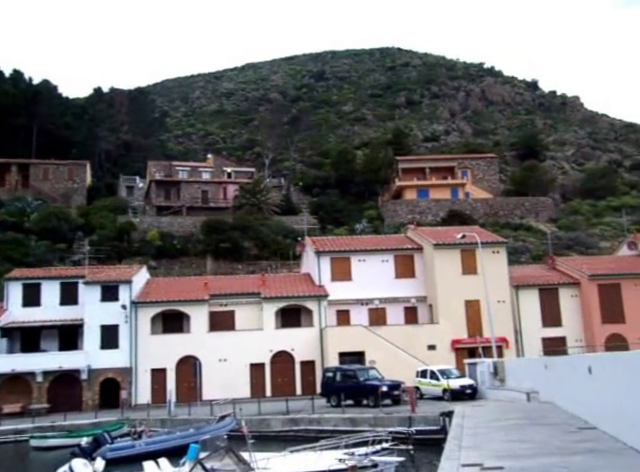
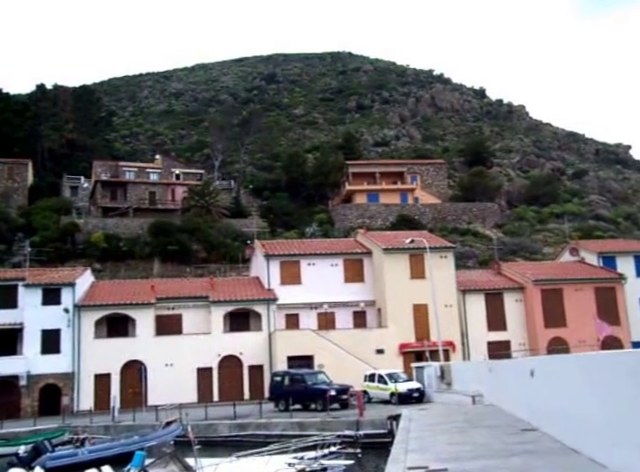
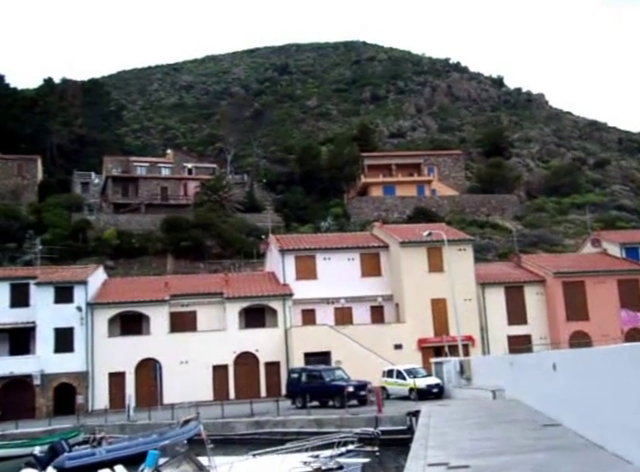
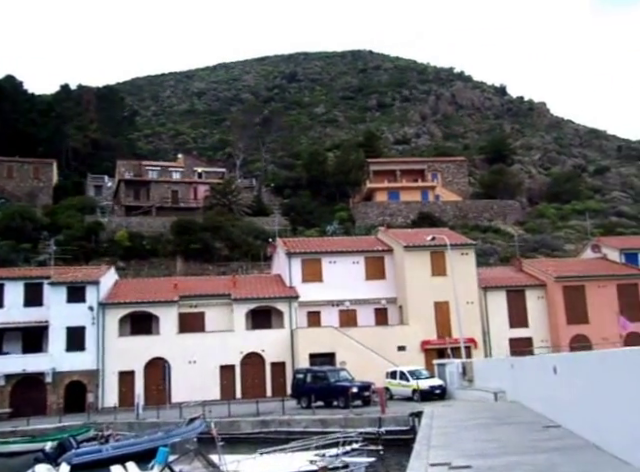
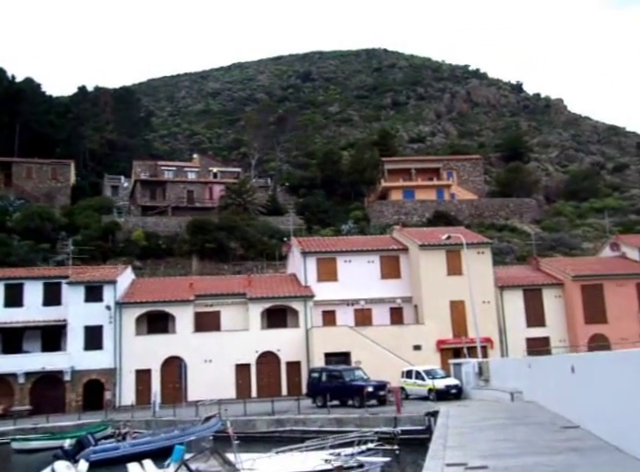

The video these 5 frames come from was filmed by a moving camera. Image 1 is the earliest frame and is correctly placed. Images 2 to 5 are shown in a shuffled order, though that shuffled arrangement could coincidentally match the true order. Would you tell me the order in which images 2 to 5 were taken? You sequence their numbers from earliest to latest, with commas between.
5, 4, 2, 3
